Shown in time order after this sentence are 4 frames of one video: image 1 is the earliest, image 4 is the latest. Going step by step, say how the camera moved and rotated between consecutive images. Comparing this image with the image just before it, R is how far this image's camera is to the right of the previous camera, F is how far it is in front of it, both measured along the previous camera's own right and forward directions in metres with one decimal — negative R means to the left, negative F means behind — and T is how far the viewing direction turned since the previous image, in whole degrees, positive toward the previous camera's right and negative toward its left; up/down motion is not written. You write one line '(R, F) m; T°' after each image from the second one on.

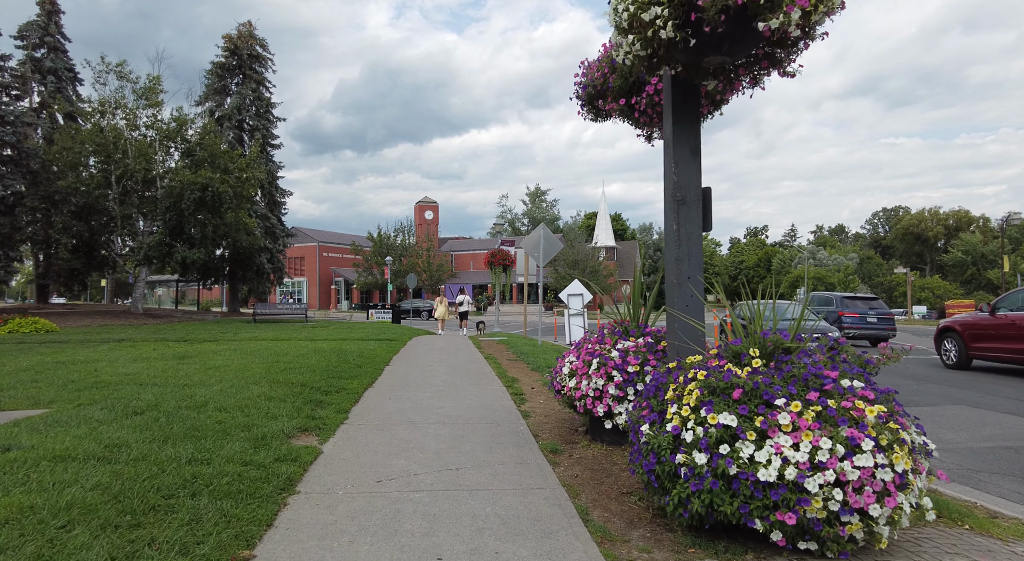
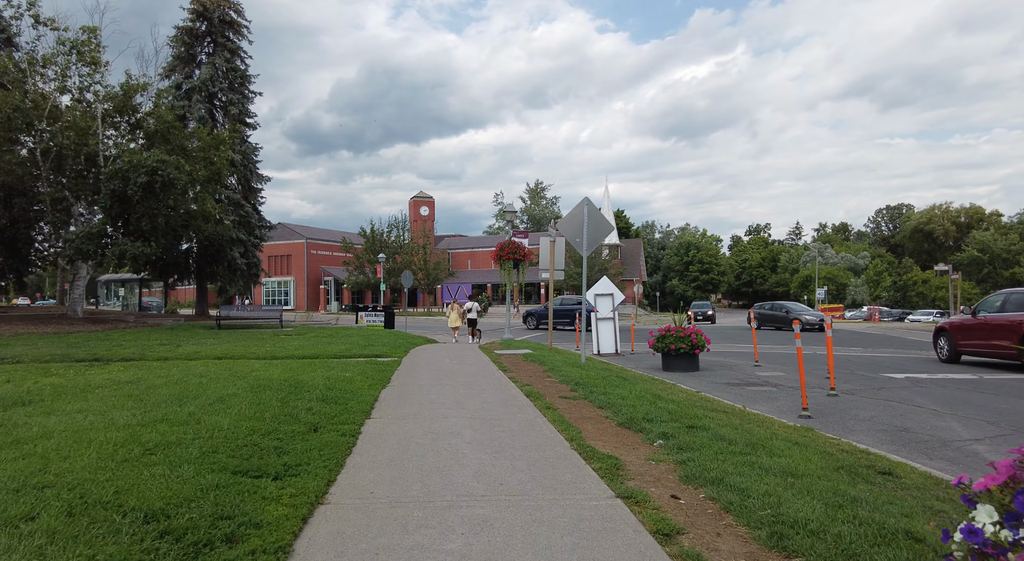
(-0.8, +4.5) m; 0°
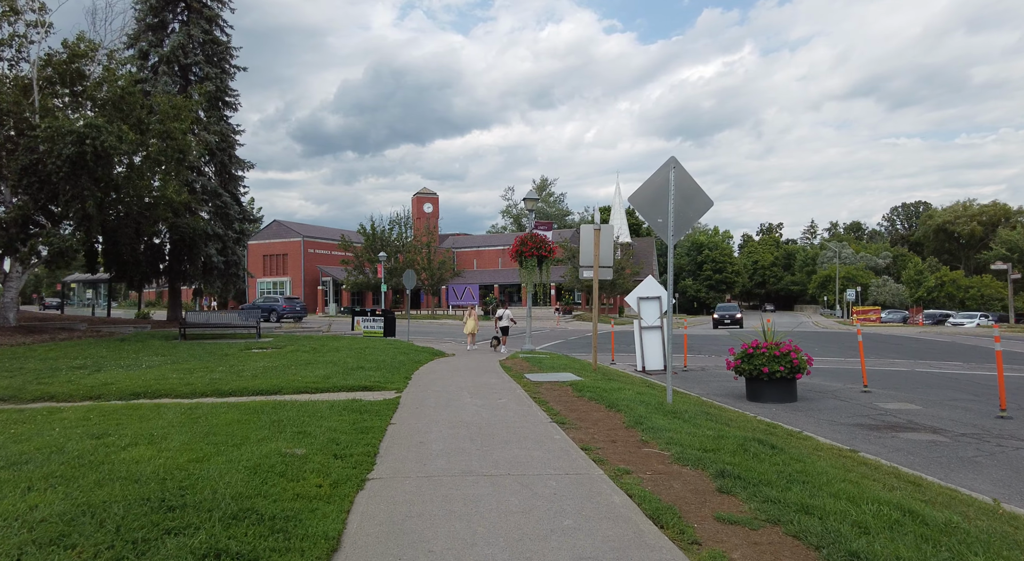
(-0.7, +4.1) m; 0°
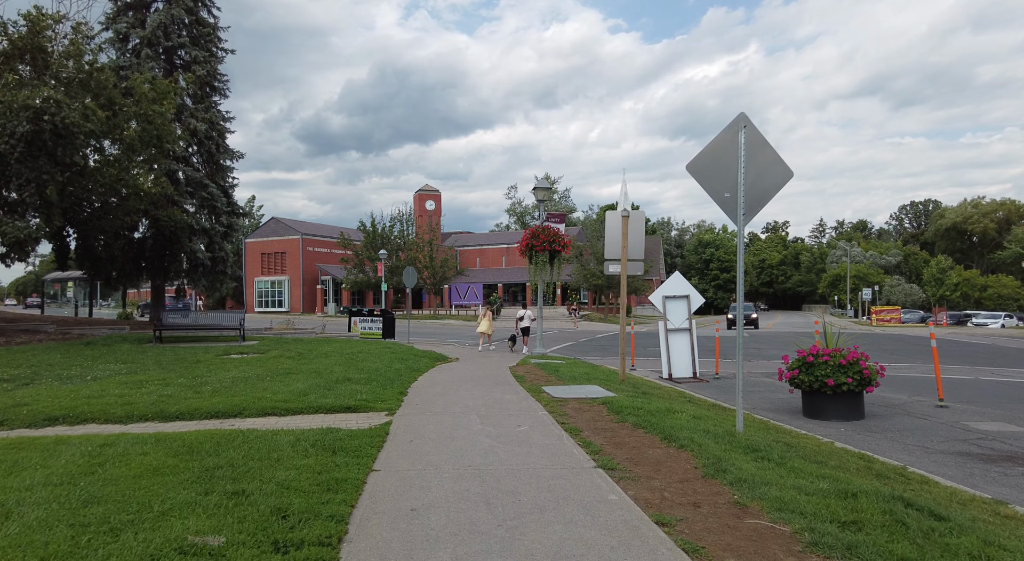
(-0.2, +2.0) m; 0°
